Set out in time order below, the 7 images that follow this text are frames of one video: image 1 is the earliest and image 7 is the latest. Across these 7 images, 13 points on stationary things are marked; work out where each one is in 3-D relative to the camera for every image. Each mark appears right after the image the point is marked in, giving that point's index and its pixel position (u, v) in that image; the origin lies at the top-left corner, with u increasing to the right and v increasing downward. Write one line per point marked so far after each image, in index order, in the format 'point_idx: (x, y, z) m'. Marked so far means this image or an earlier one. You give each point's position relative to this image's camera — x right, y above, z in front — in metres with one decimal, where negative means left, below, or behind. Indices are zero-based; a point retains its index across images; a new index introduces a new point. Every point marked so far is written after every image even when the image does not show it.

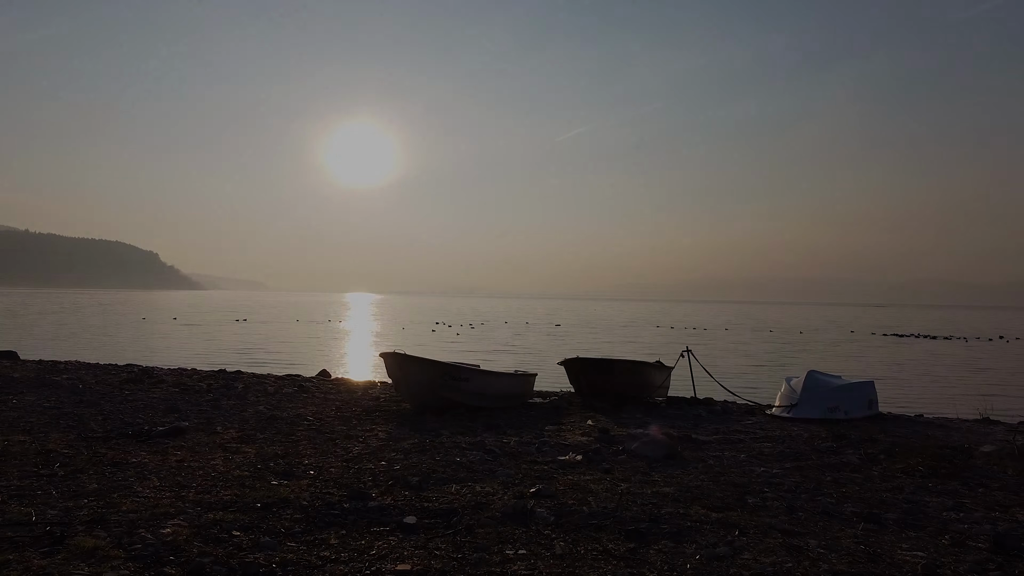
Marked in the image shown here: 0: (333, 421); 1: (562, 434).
0: (-3.2, -2.4, +12.0) m
1: (+0.8, -2.4, +10.7) m
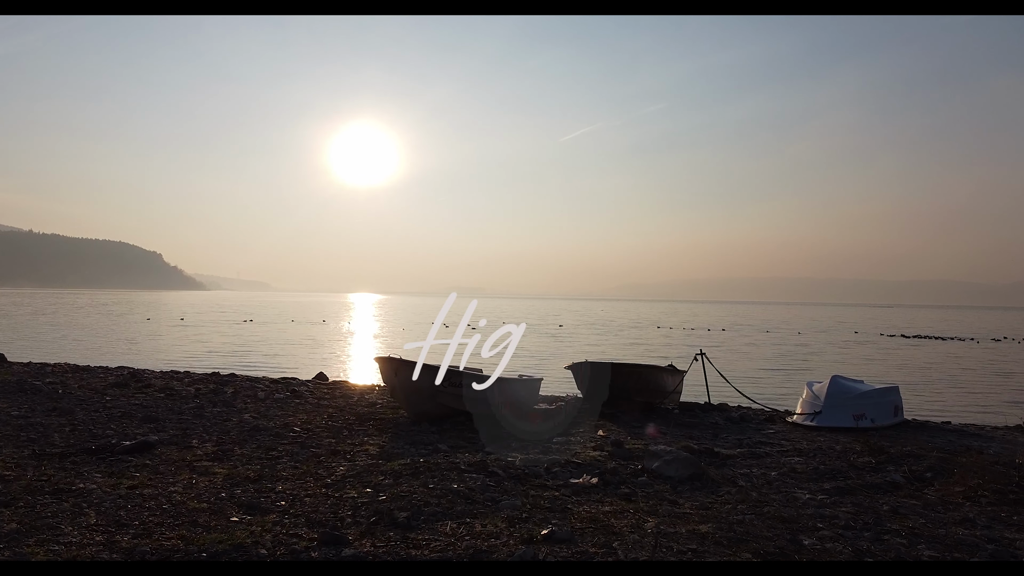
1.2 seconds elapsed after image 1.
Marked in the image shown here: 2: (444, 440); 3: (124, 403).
0: (-3.1, -2.4, +11.0) m
1: (+0.9, -2.4, +9.7) m
2: (-1.0, -2.3, +10.3) m
3: (-8.5, -2.5, +14.8) m
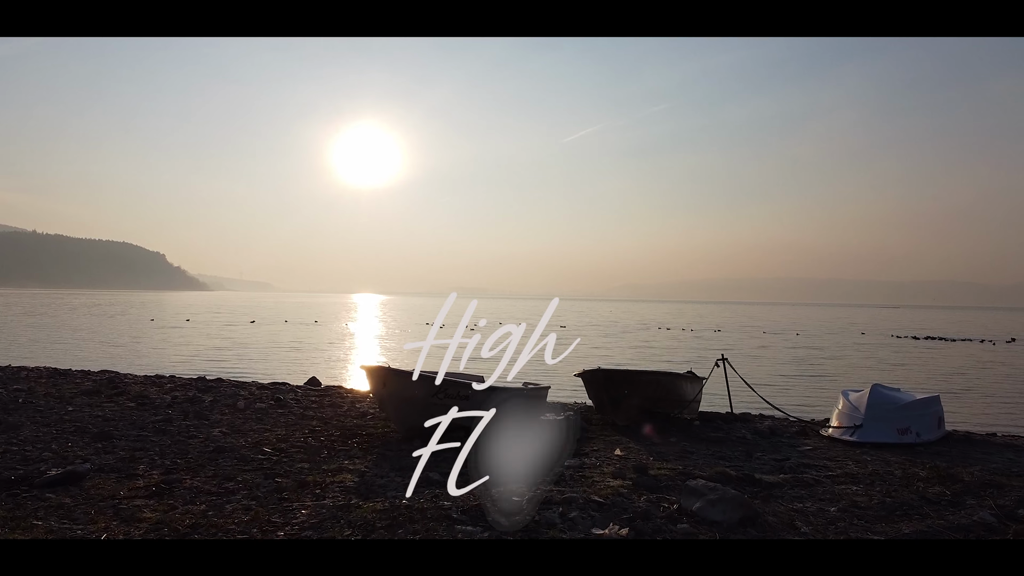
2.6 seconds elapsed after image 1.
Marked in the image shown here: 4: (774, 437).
0: (-3.1, -2.3, +9.5) m
1: (+0.9, -2.3, +8.2) m
2: (-1.0, -2.3, +8.8) m
3: (-8.5, -2.5, +13.3) m
4: (+5.3, -3.0, +13.7) m
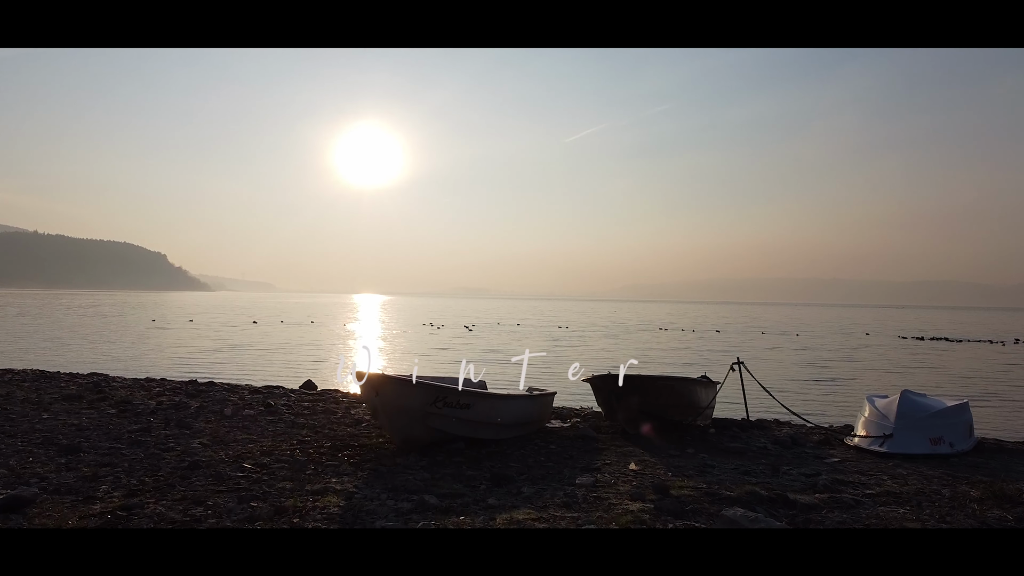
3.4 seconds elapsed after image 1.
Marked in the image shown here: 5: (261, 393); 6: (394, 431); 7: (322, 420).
0: (-3.0, -2.3, +8.7) m
1: (+1.0, -2.3, +7.3) m
2: (-0.9, -2.3, +7.9) m
3: (-8.4, -2.5, +12.5) m
4: (+5.4, -3.0, +12.8) m
5: (-7.3, -3.1, +19.6) m
6: (-1.9, -2.4, +11.1) m
7: (-4.0, -2.8, +14.4) m
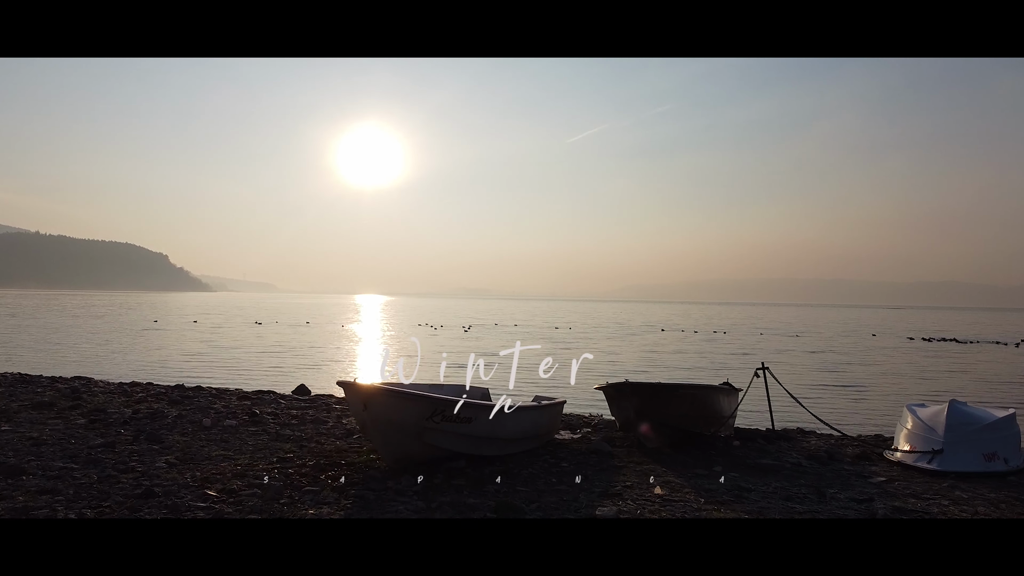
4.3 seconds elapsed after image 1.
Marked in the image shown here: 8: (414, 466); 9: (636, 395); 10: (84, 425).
0: (-2.9, -2.3, +7.4) m
1: (+1.1, -2.3, +6.1) m
2: (-0.8, -2.3, +6.6) m
3: (-8.3, -2.5, +11.2) m
4: (+5.5, -3.0, +11.5) m
5: (-7.2, -3.0, +18.4) m
6: (-1.8, -2.3, +9.9) m
7: (-3.9, -2.8, +13.2) m
8: (-1.4, -2.6, +9.9) m
9: (+2.4, -2.0, +13.2) m
10: (-8.3, -2.6, +13.0) m
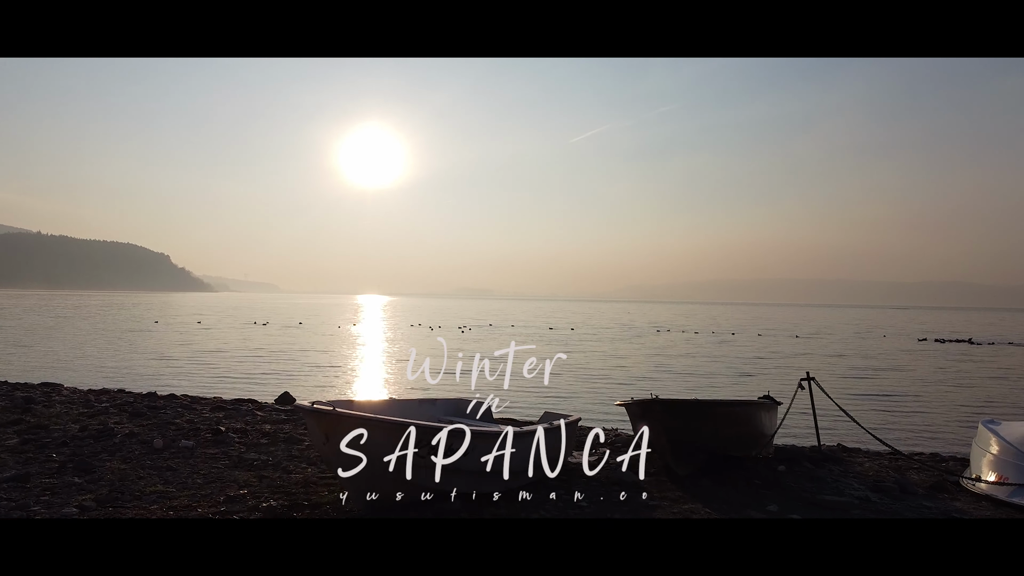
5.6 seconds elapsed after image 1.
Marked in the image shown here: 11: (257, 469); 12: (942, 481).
0: (-2.8, -2.3, +5.4) m
1: (+1.2, -2.2, +4.1) m
2: (-0.7, -2.2, +4.6) m
3: (-8.2, -2.4, +9.3) m
4: (+5.6, -3.0, +9.5) m
5: (-7.1, -3.0, +16.4) m
6: (-1.8, -2.3, +7.9) m
7: (-3.8, -2.7, +11.2) m
8: (-1.3, -2.5, +7.9) m
9: (+2.5, -2.0, +11.1) m
10: (-8.2, -2.6, +11.0) m
11: (-3.7, -2.6, +9.8) m
12: (+6.7, -3.0, +10.5) m
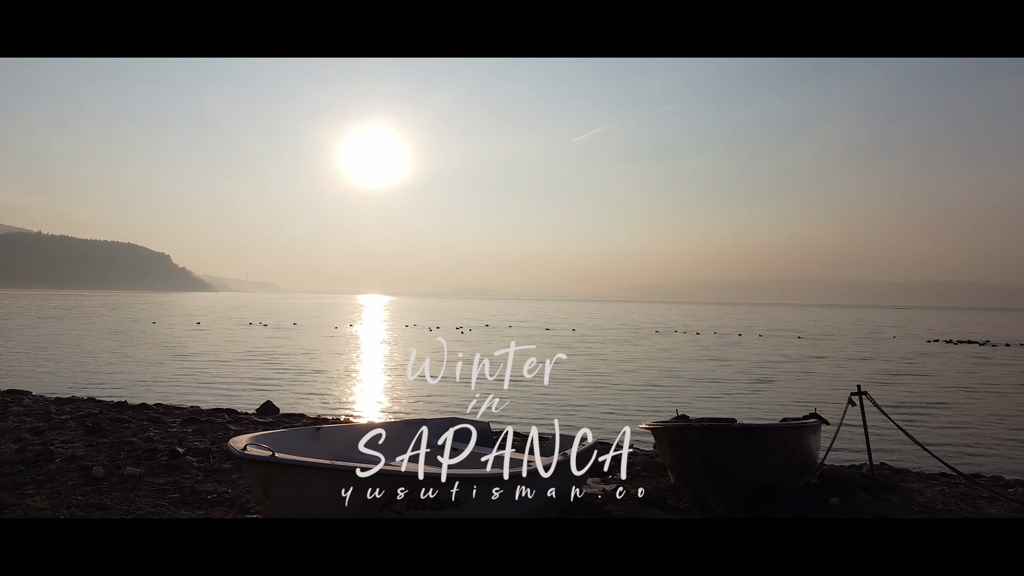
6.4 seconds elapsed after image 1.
0: (-2.8, -2.2, +3.7) m
1: (+1.2, -2.2, +2.3) m
2: (-0.7, -2.2, +2.9) m
3: (-8.1, -2.4, +7.5) m
4: (+5.6, -2.9, +7.8) m
5: (-7.0, -3.0, +14.7) m
6: (-1.7, -2.3, +6.1) m
7: (-3.8, -2.7, +9.4) m
8: (-1.3, -2.5, +6.2) m
9: (+2.6, -1.9, +9.4) m
10: (-8.1, -2.6, +9.3) m
11: (-3.6, -2.6, +8.1) m
12: (+6.8, -3.0, +8.8) m
